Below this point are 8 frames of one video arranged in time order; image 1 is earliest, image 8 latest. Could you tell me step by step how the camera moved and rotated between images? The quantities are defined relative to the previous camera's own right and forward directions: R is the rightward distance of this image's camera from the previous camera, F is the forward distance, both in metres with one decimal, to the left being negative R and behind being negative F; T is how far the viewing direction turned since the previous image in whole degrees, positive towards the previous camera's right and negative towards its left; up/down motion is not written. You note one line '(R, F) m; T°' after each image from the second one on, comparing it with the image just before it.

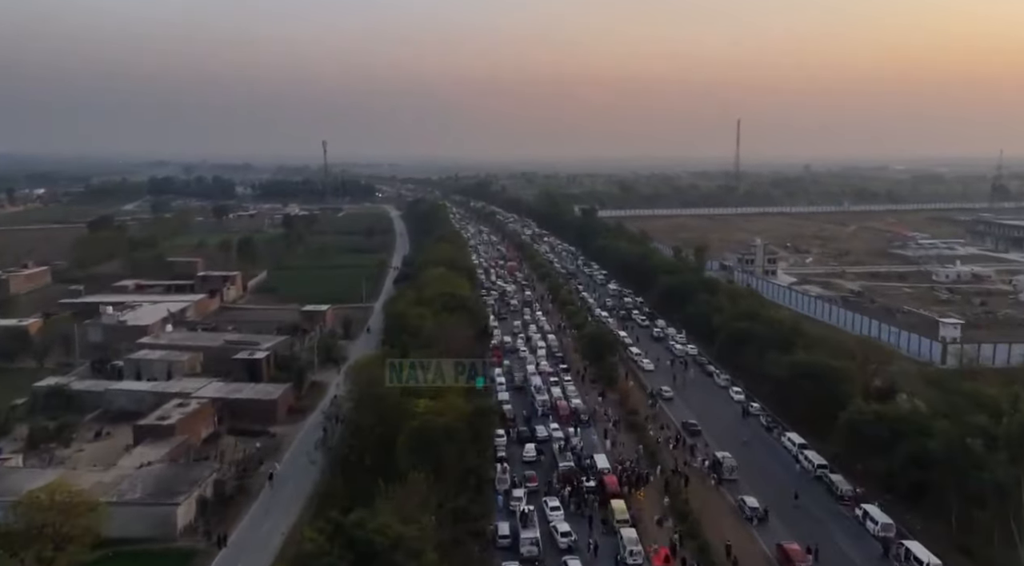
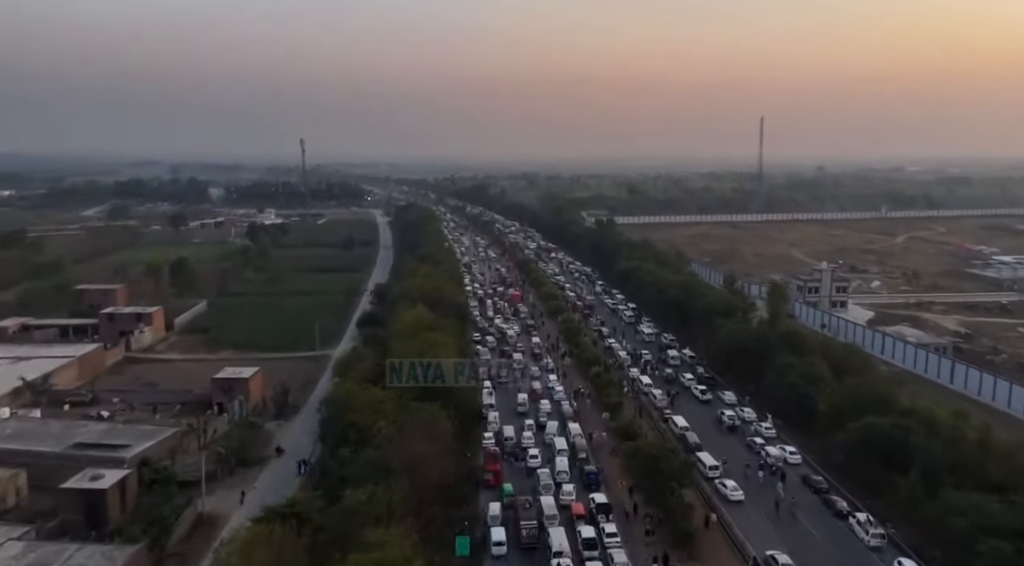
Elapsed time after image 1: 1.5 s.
(-0.1, +6.2) m; 0°
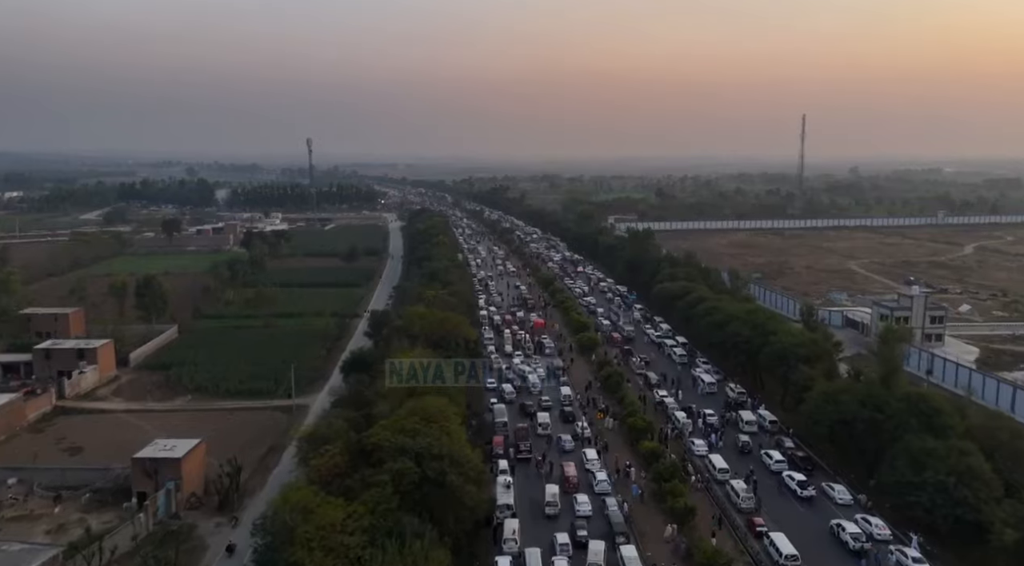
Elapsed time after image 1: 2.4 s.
(-0.1, +3.9) m; -1°
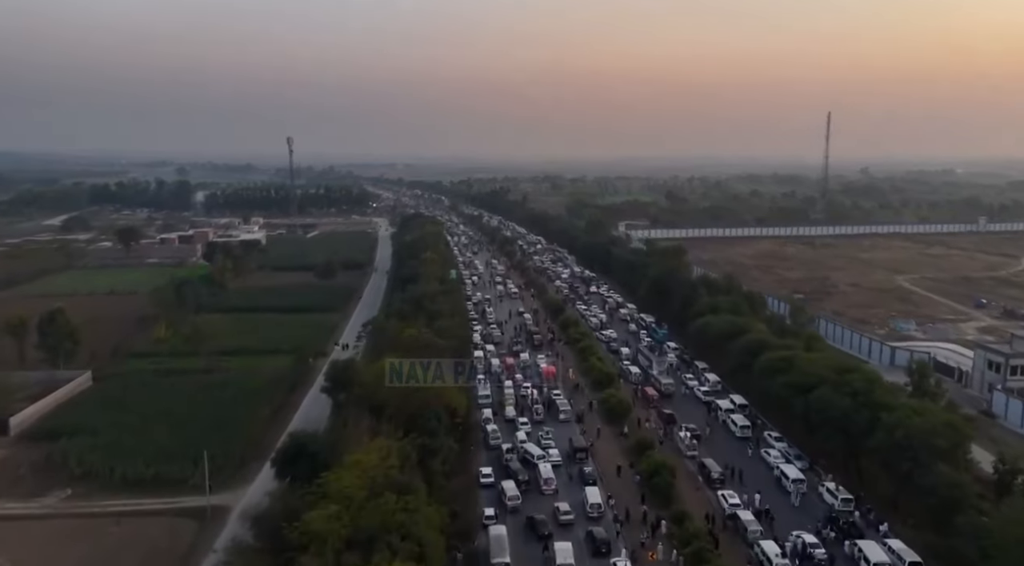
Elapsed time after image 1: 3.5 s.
(0.0, +4.4) m; 0°
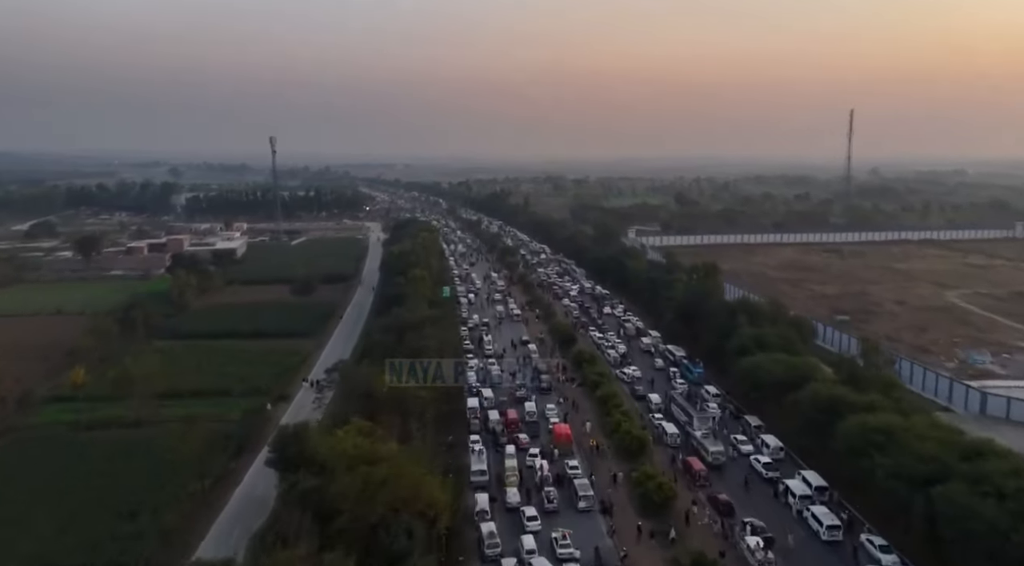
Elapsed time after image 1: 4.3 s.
(0.0, +3.4) m; 0°
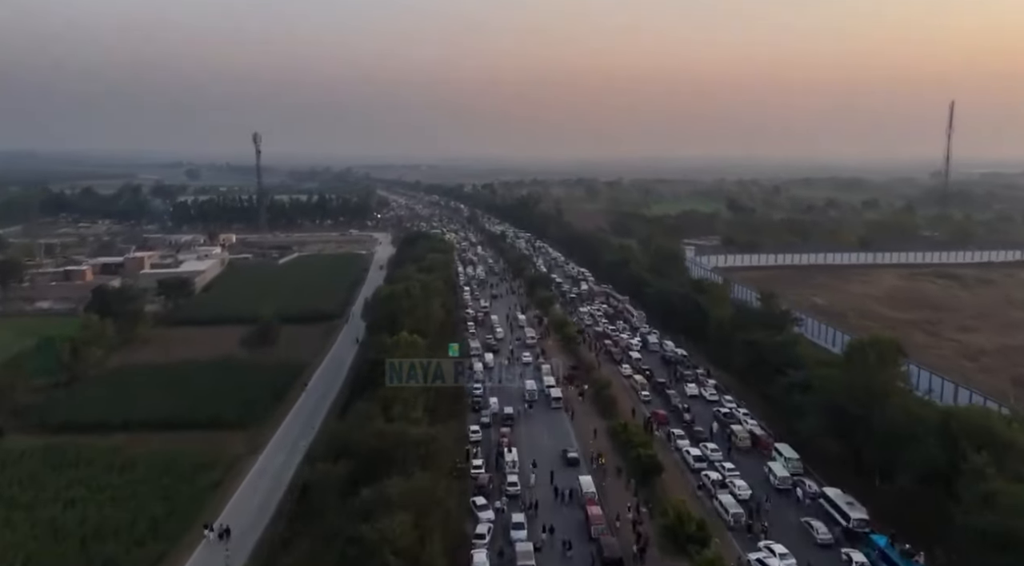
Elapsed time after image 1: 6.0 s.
(-0.2, +7.4) m; -2°
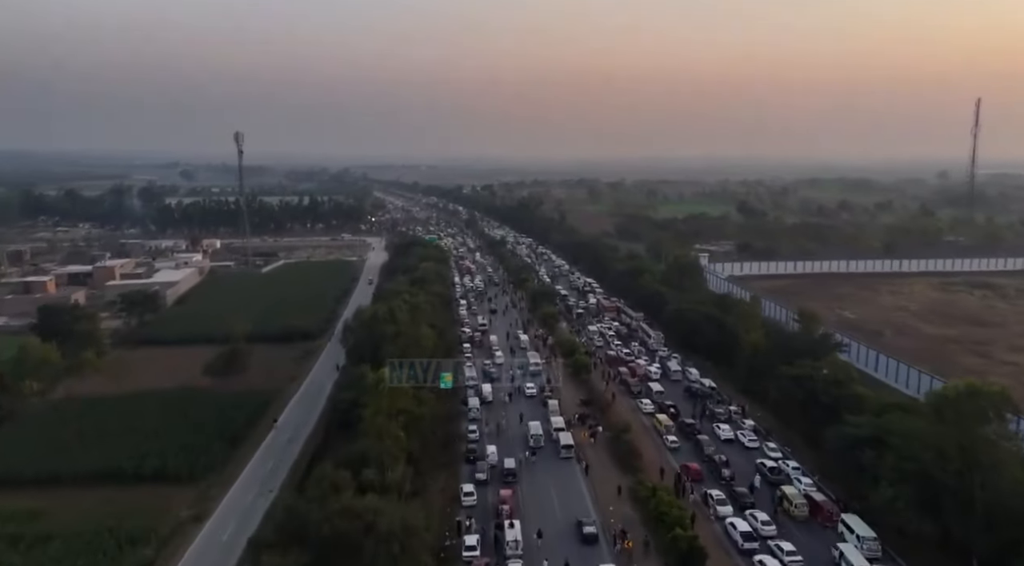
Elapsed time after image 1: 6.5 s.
(0.0, +2.3) m; 0°
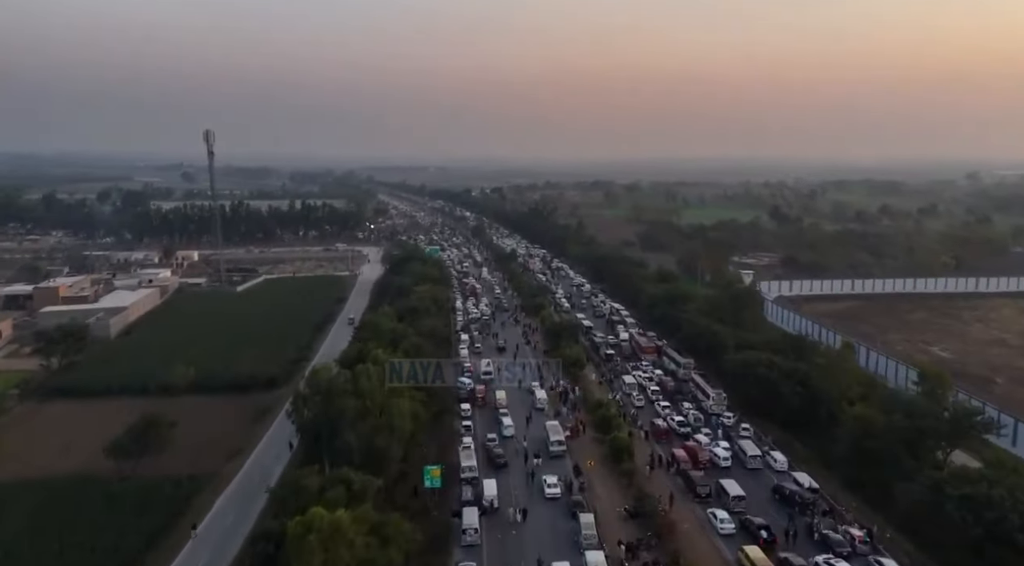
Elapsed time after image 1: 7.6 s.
(0.0, +4.4) m; -1°
